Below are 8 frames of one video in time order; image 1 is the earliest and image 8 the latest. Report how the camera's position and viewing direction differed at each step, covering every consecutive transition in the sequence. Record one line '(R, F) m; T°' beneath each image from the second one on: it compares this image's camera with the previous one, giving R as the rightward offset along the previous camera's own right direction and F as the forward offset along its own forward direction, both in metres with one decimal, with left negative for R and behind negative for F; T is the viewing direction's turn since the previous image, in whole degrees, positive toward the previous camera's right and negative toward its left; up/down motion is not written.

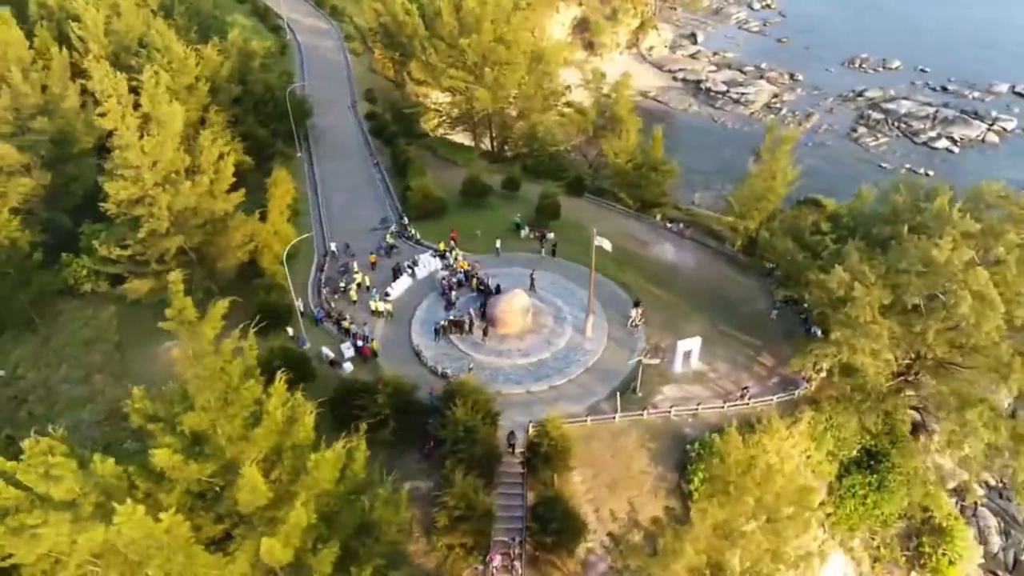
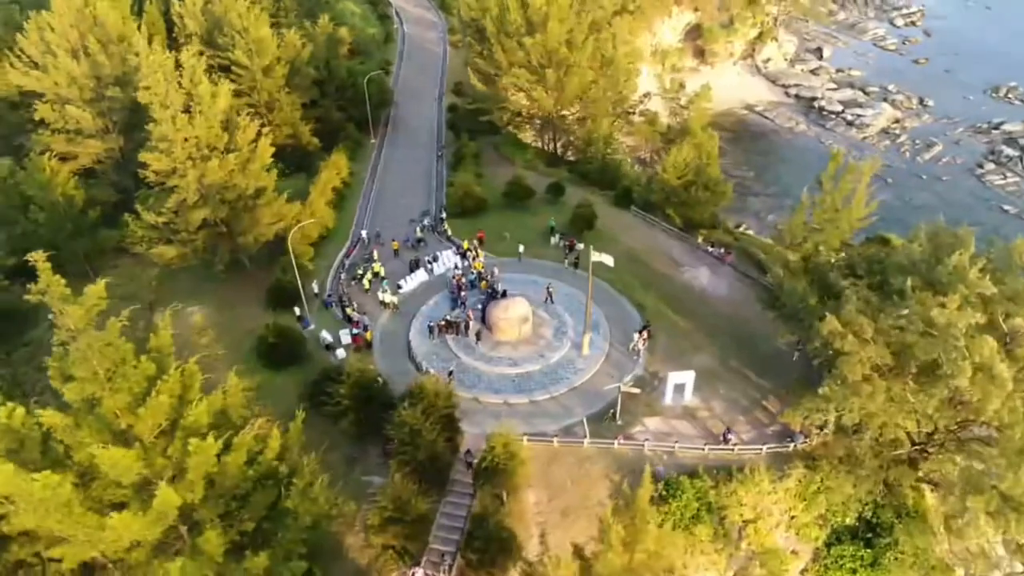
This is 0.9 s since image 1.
(+5.1, +1.1) m; -9°
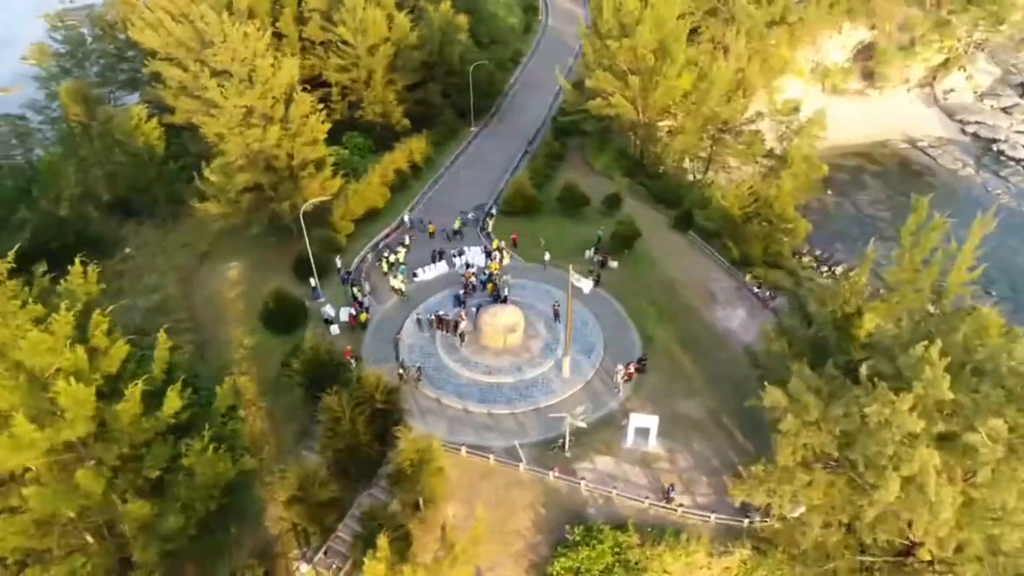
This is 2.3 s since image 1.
(+7.3, +1.7) m; -13°
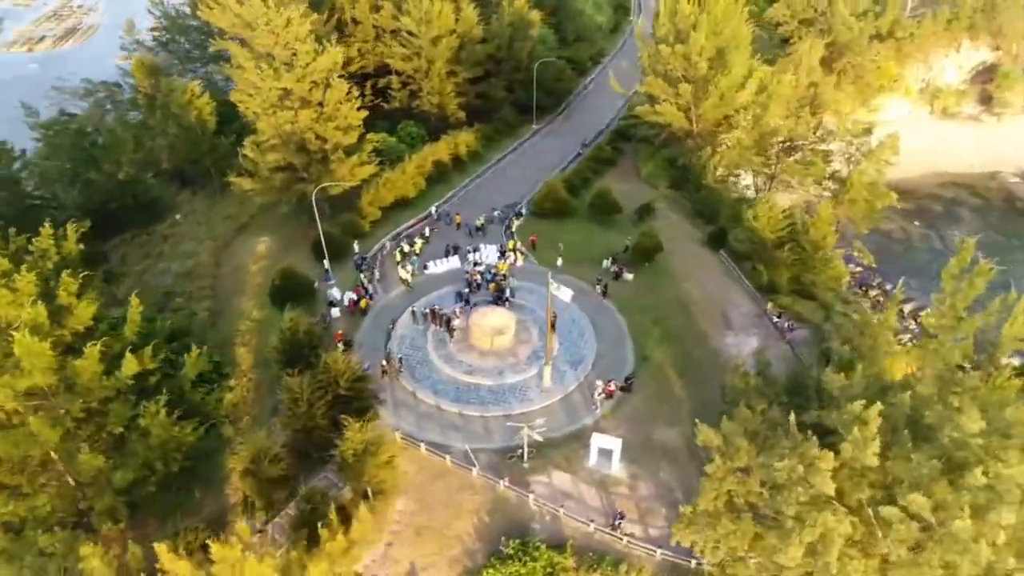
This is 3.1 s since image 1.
(+4.6, +0.7) m; -8°
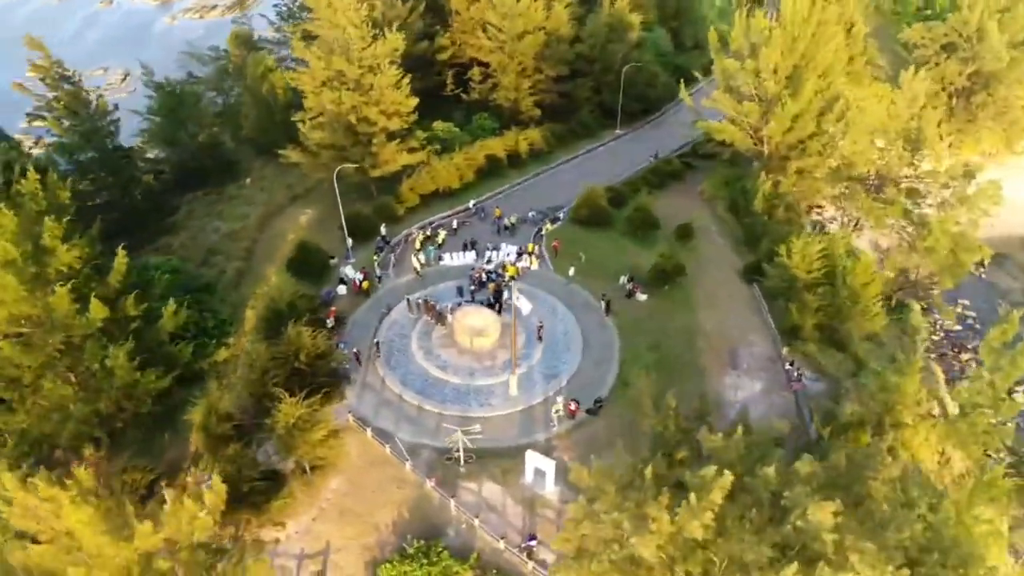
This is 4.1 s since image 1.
(+6.3, +1.1) m; -11°
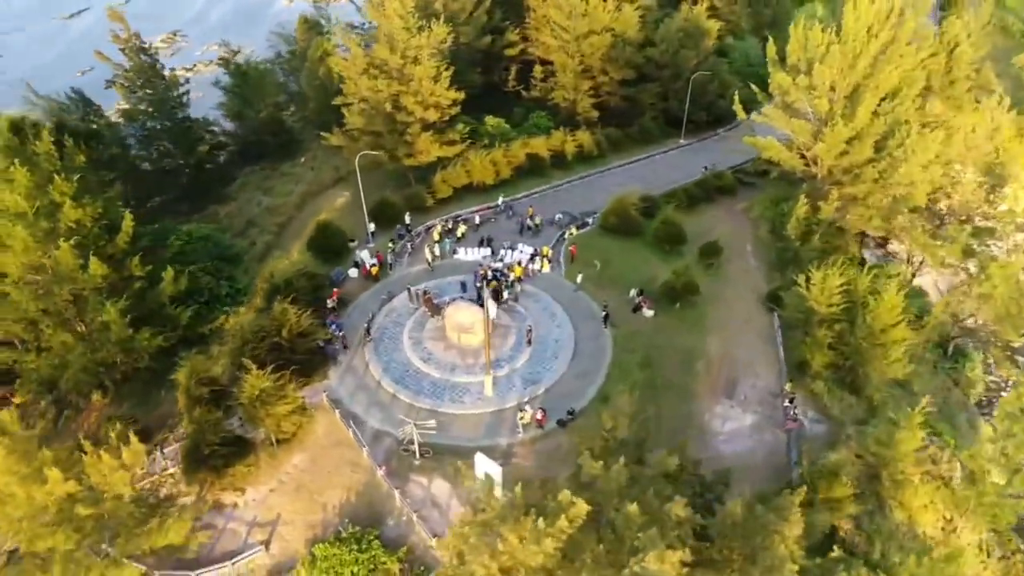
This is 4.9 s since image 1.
(+4.7, +0.6) m; -8°
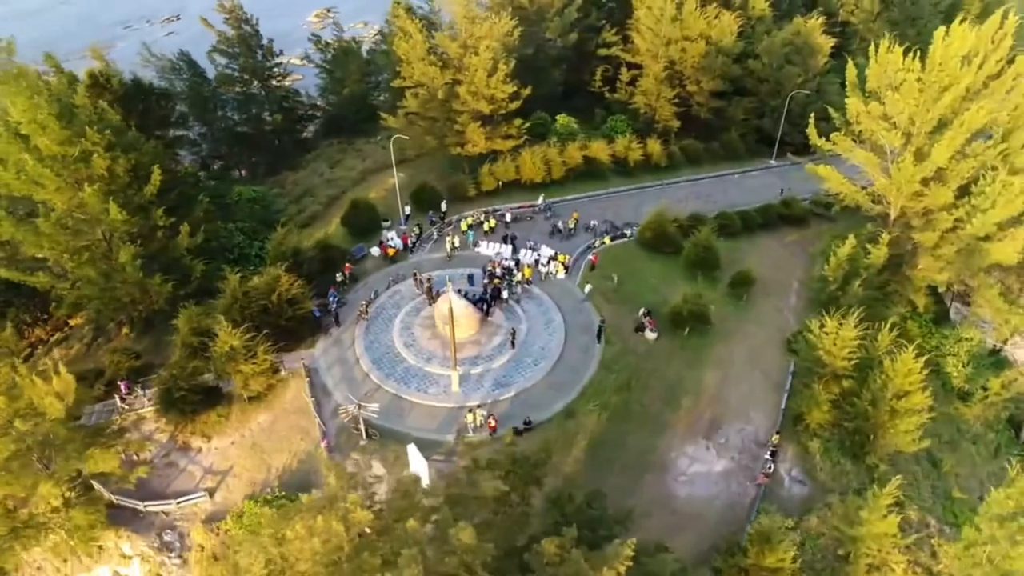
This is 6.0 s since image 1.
(+6.3, +1.1) m; -11°
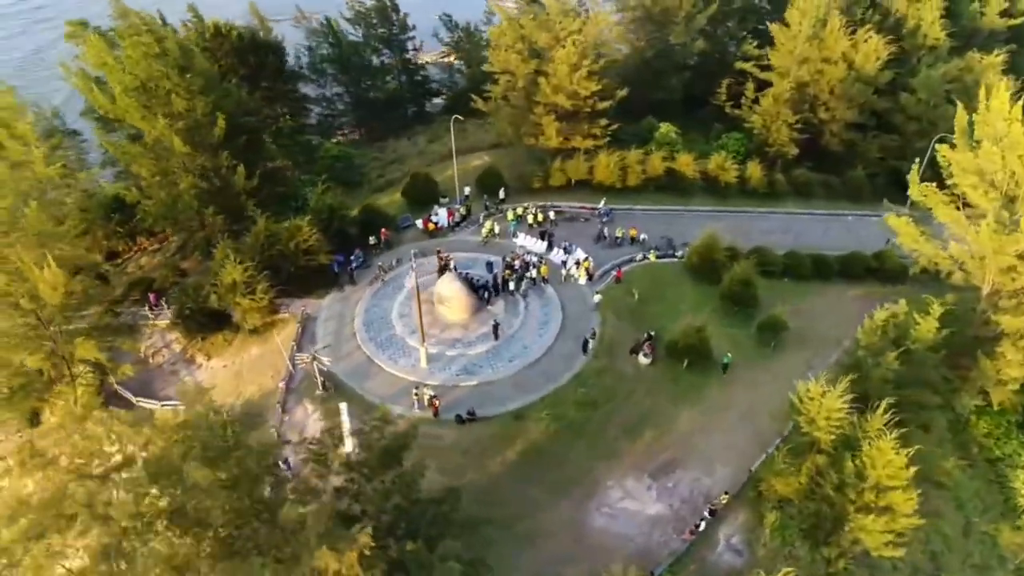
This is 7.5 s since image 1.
(+8.3, +1.3) m; -15°
